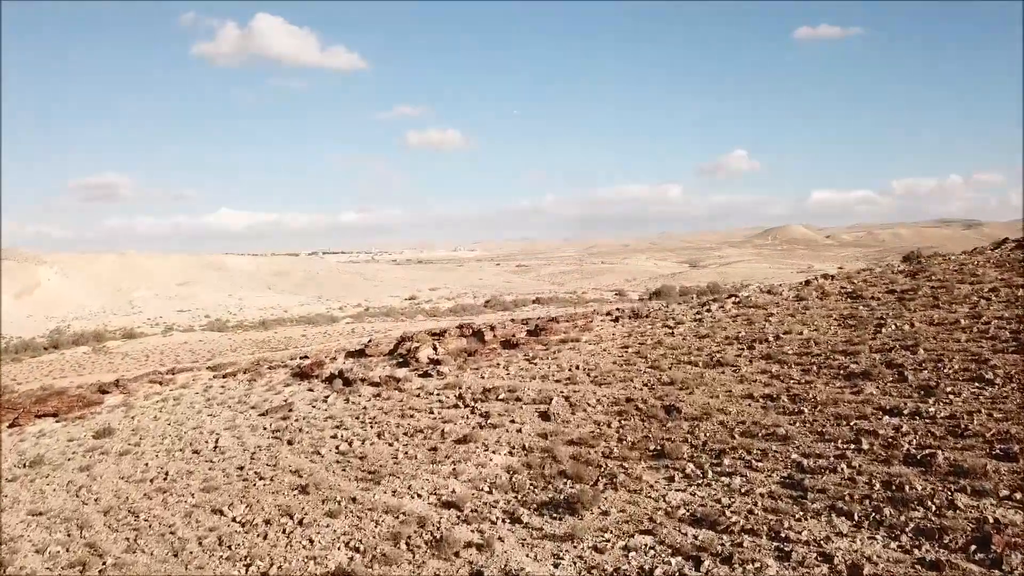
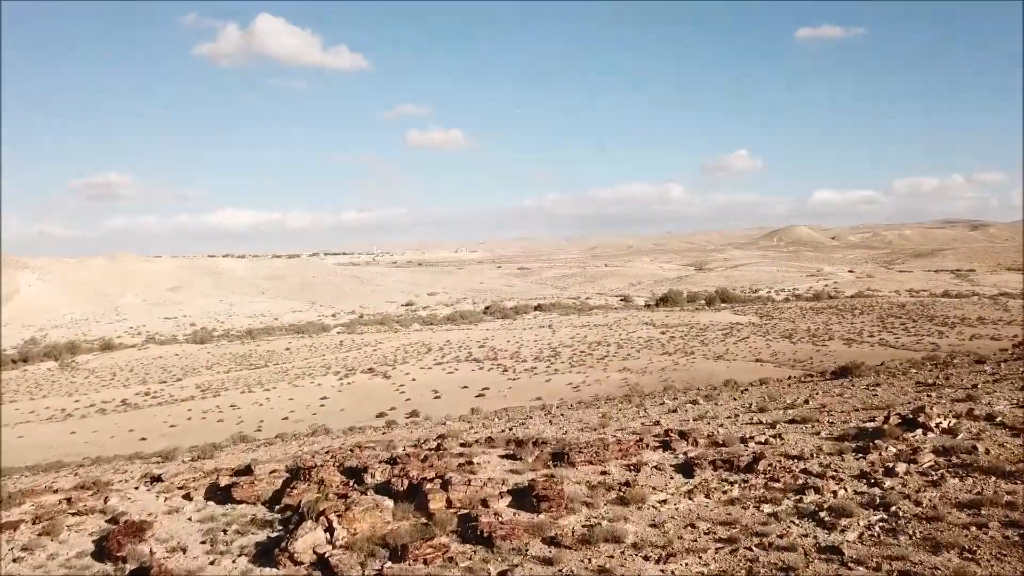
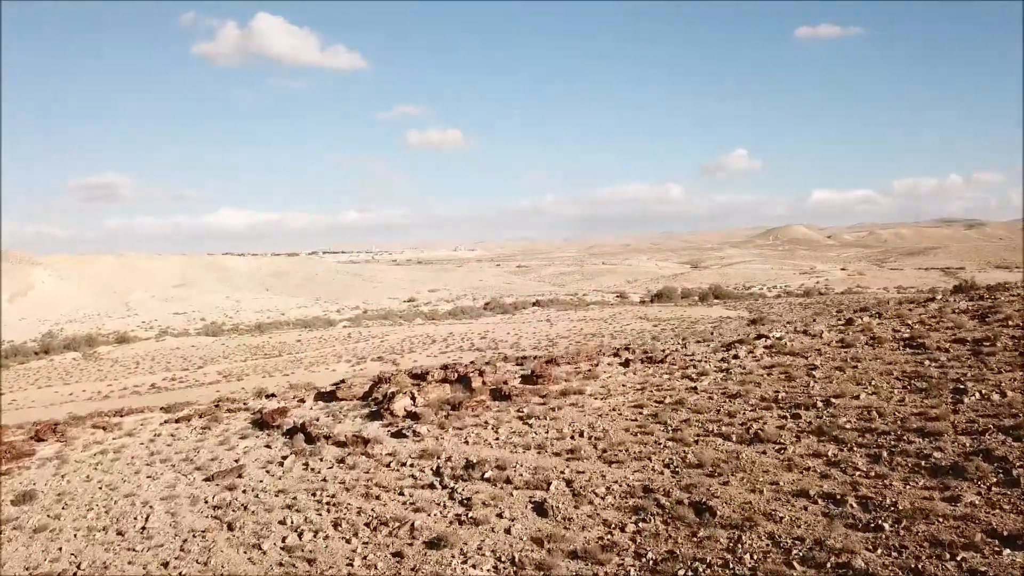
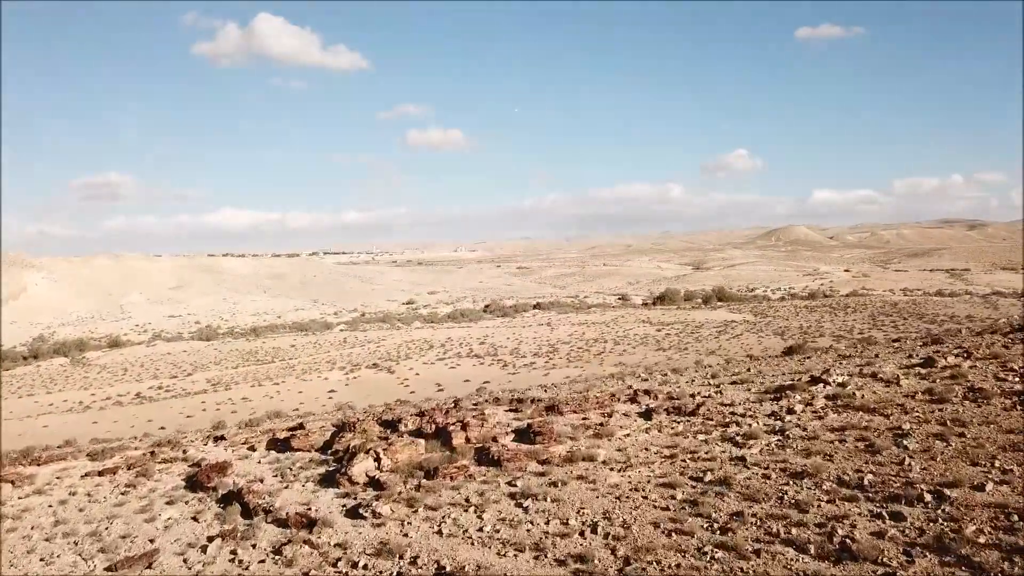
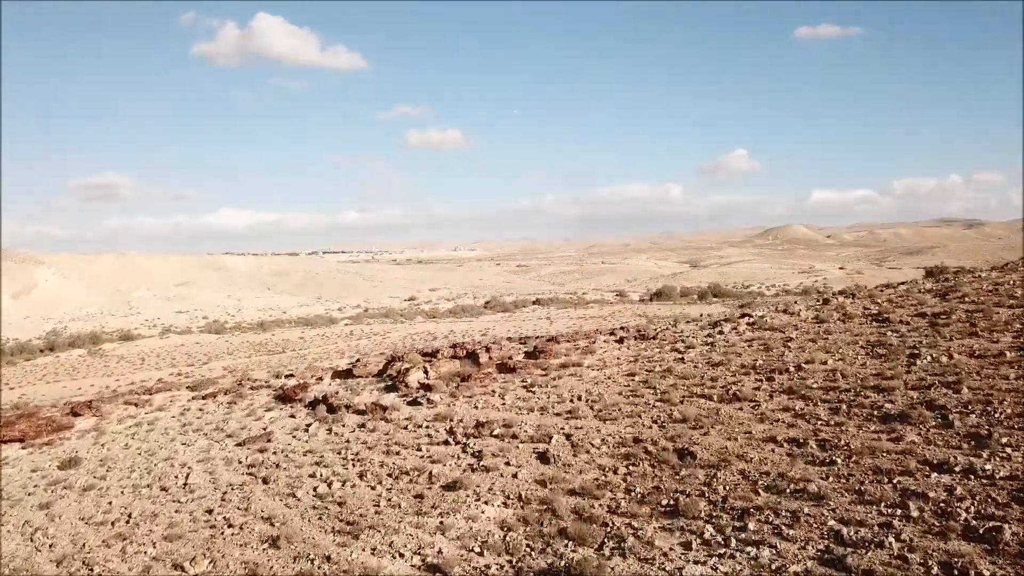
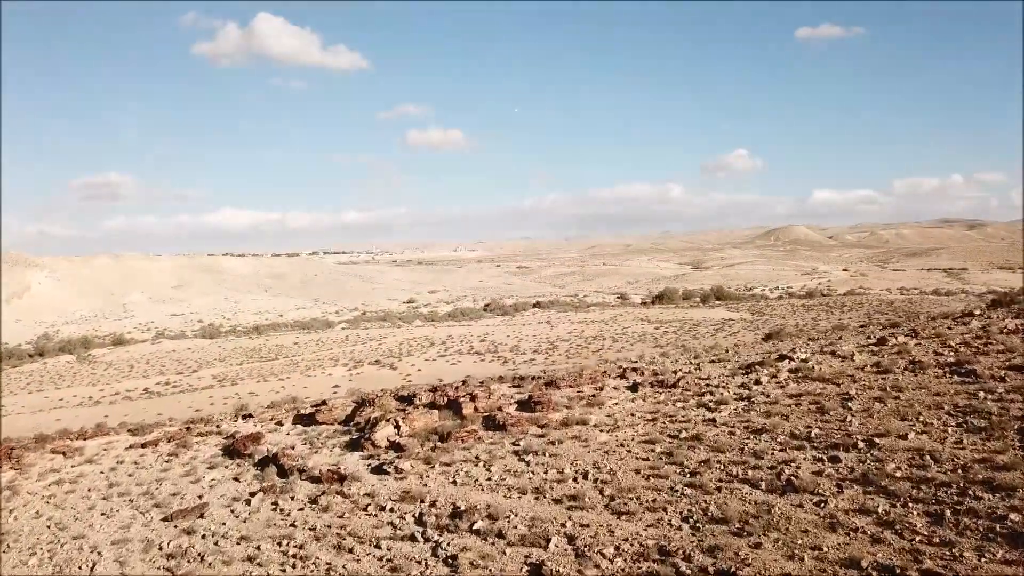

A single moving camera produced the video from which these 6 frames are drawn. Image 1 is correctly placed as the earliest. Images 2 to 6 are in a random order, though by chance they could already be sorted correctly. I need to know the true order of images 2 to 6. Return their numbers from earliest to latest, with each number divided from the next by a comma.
5, 3, 6, 4, 2
